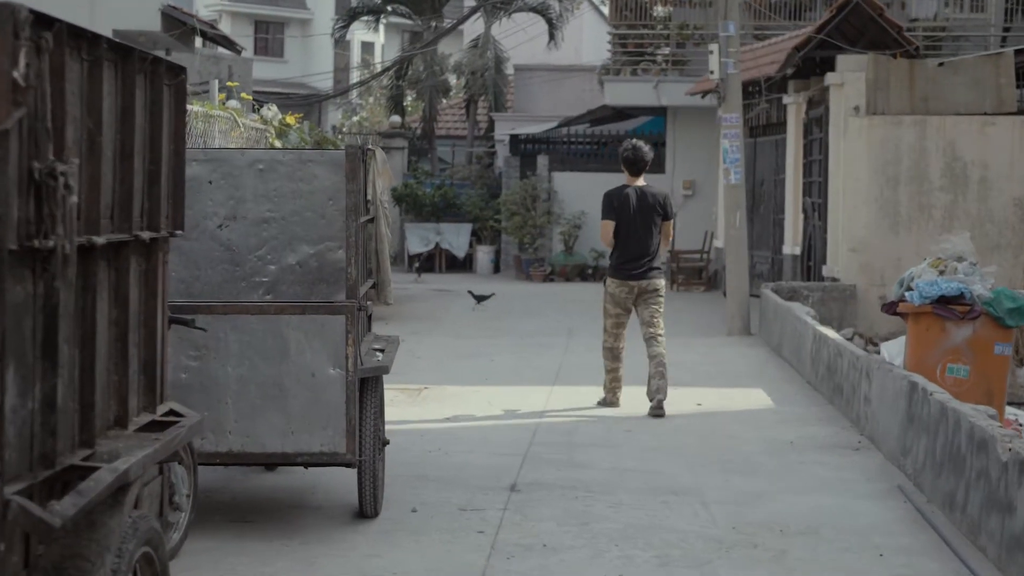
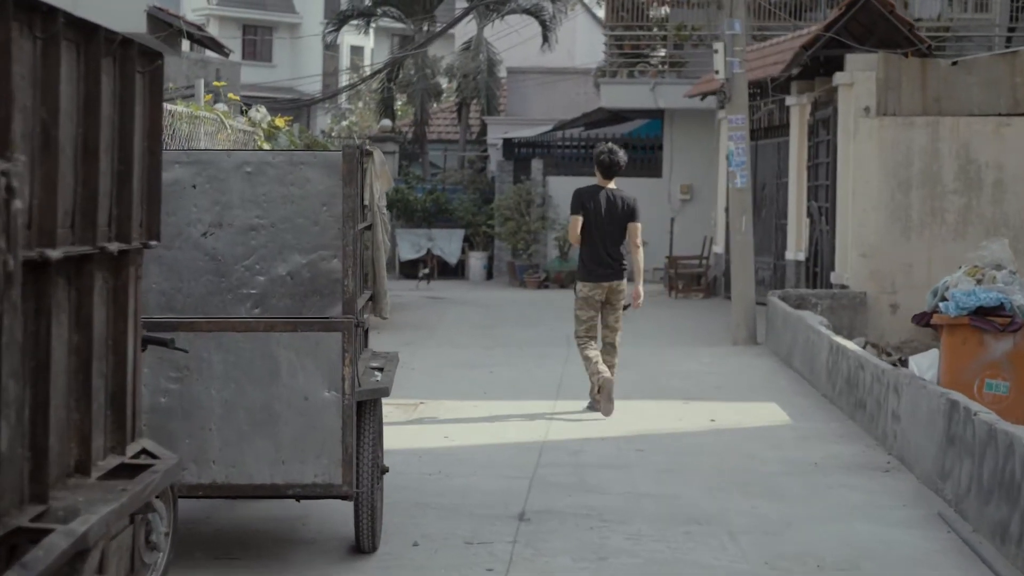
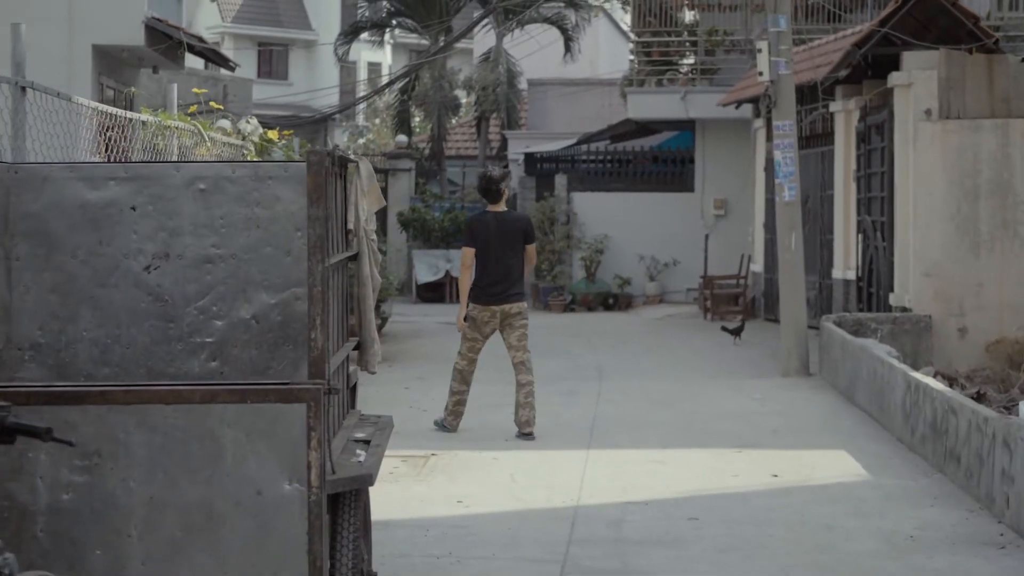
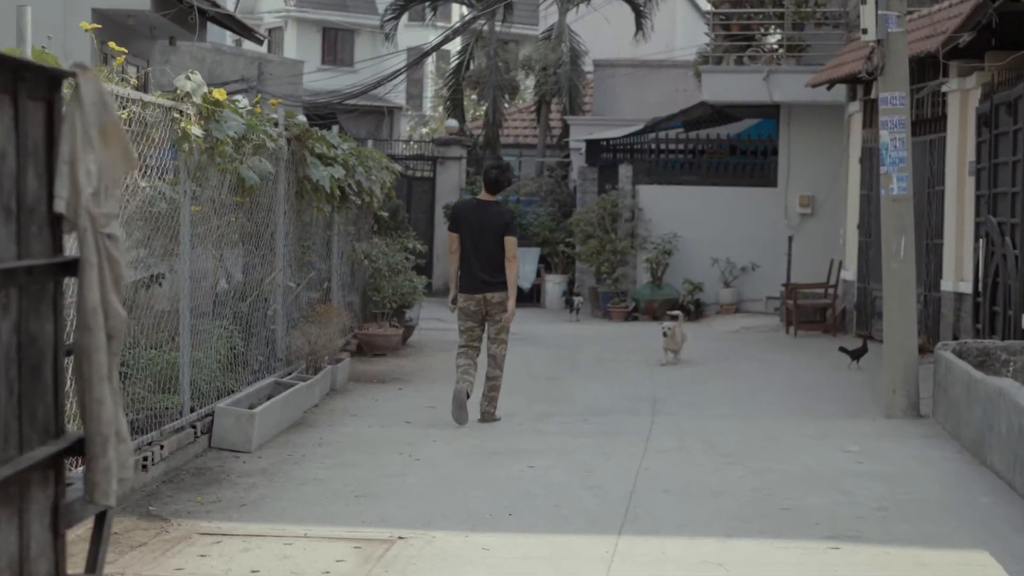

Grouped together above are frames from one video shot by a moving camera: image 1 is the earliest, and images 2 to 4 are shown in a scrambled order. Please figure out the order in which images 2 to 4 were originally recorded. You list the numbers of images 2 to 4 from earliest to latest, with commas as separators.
2, 3, 4
